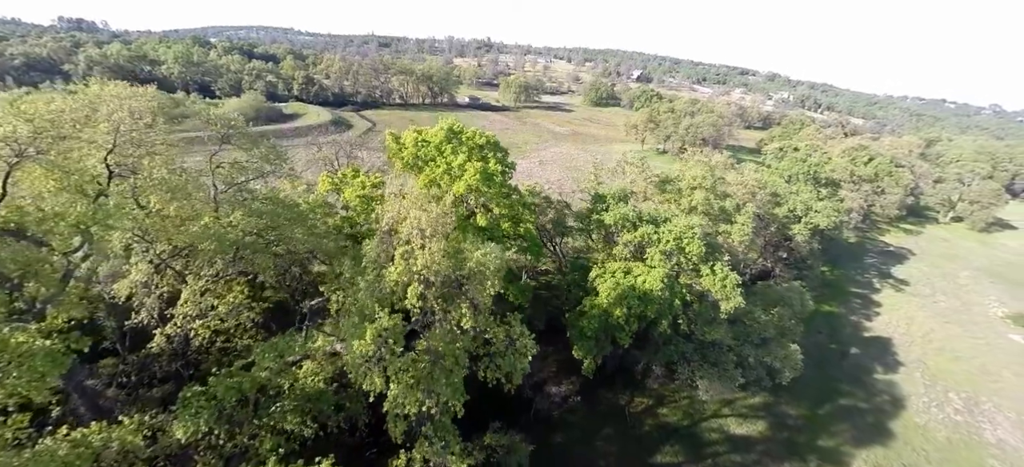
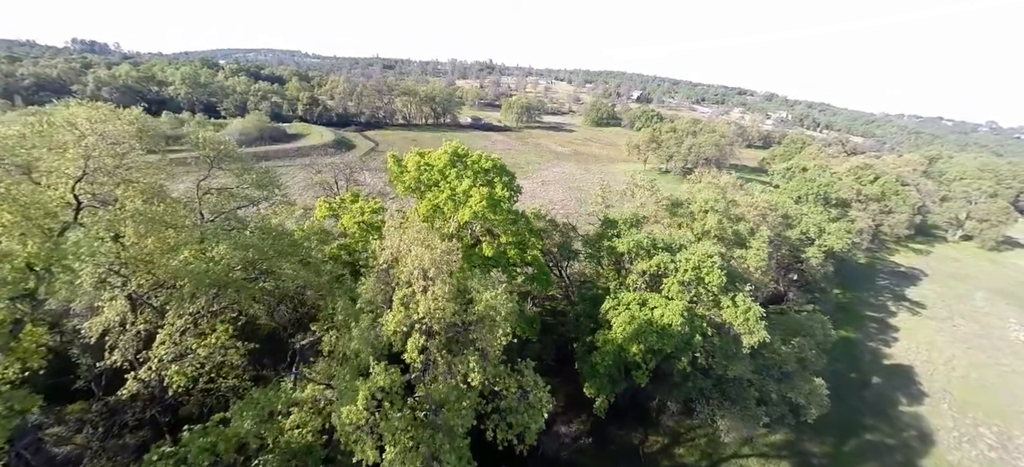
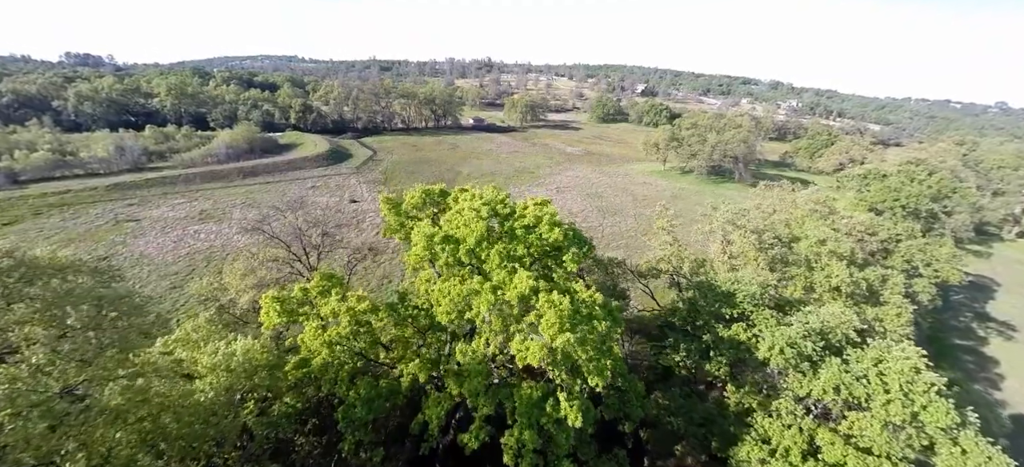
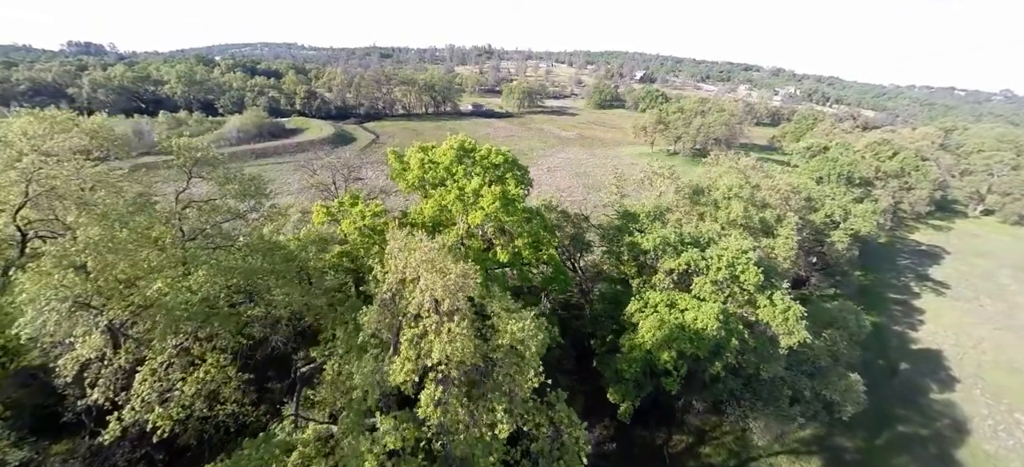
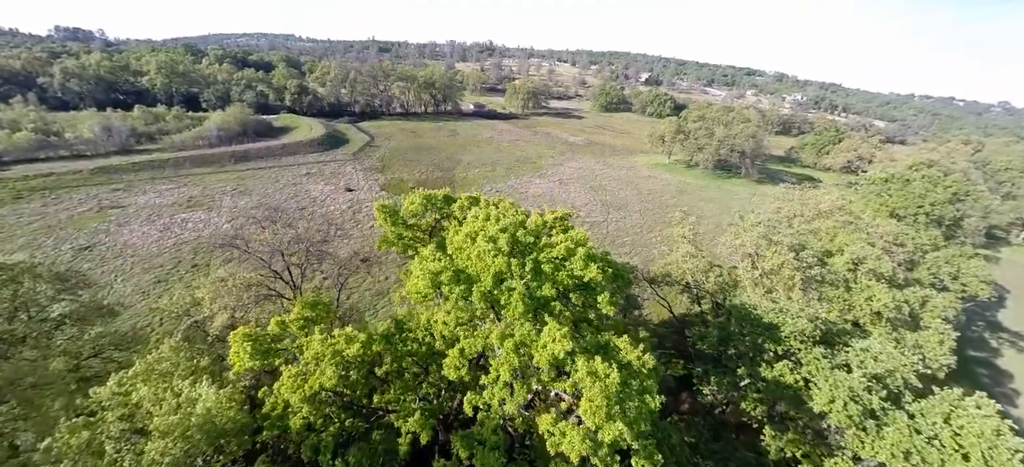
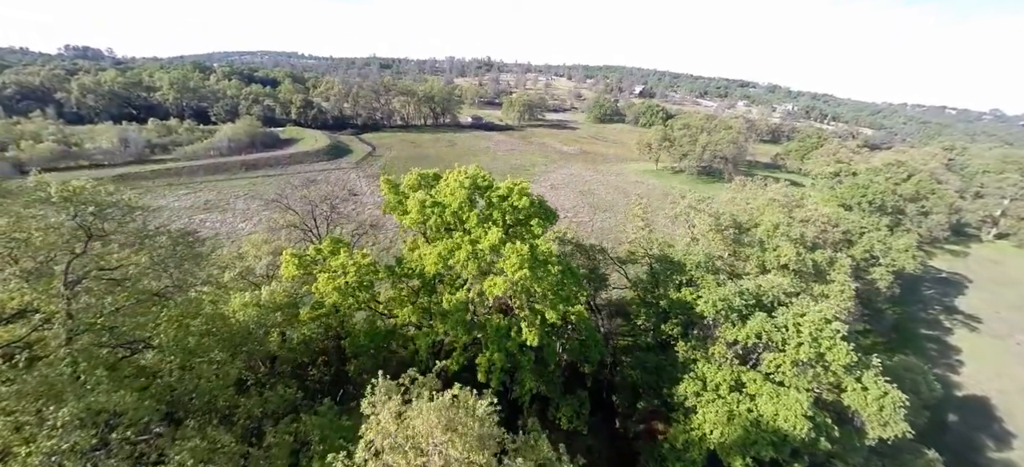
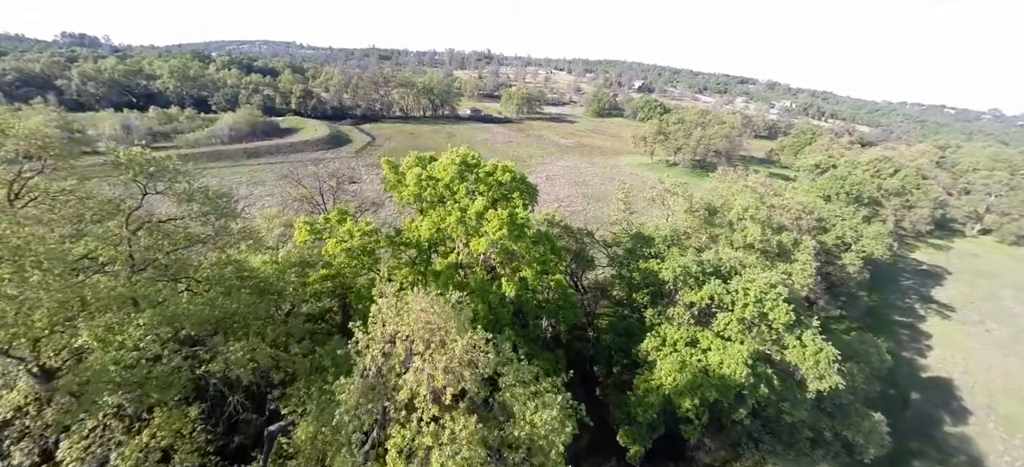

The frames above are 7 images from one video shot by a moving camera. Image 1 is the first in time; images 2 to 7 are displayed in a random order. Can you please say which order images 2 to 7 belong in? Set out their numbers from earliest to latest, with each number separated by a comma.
2, 4, 7, 6, 3, 5
